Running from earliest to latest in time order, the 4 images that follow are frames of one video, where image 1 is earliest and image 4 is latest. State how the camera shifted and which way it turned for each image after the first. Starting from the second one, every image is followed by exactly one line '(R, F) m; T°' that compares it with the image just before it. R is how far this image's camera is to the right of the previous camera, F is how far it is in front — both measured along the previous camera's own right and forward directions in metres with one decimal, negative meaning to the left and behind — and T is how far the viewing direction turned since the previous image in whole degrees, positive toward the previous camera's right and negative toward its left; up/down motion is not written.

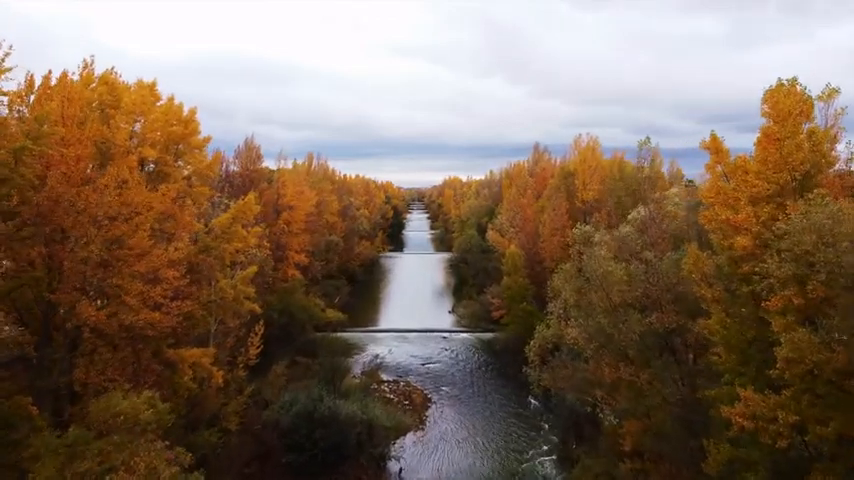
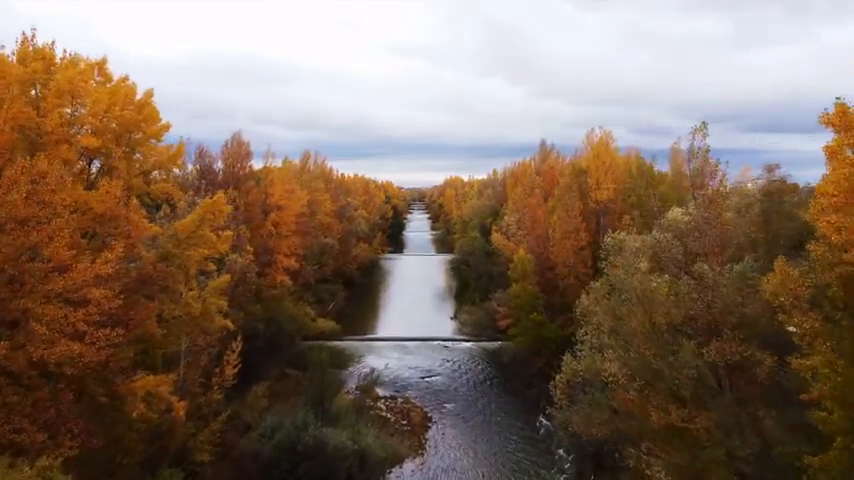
(0.0, +2.5) m; 0°
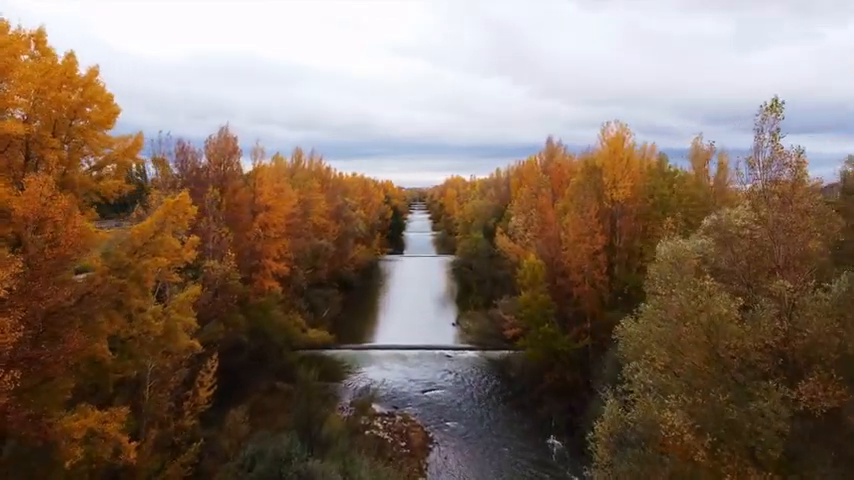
(0.0, +2.3) m; 0°
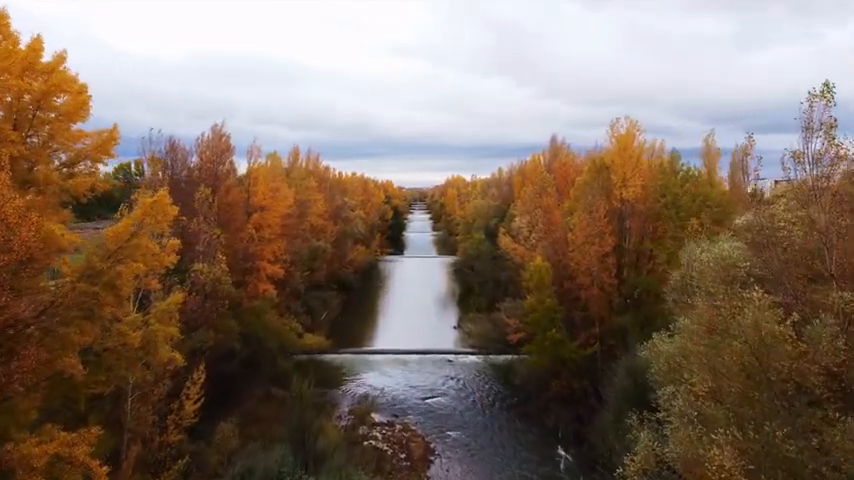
(0.0, +1.1) m; 0°
